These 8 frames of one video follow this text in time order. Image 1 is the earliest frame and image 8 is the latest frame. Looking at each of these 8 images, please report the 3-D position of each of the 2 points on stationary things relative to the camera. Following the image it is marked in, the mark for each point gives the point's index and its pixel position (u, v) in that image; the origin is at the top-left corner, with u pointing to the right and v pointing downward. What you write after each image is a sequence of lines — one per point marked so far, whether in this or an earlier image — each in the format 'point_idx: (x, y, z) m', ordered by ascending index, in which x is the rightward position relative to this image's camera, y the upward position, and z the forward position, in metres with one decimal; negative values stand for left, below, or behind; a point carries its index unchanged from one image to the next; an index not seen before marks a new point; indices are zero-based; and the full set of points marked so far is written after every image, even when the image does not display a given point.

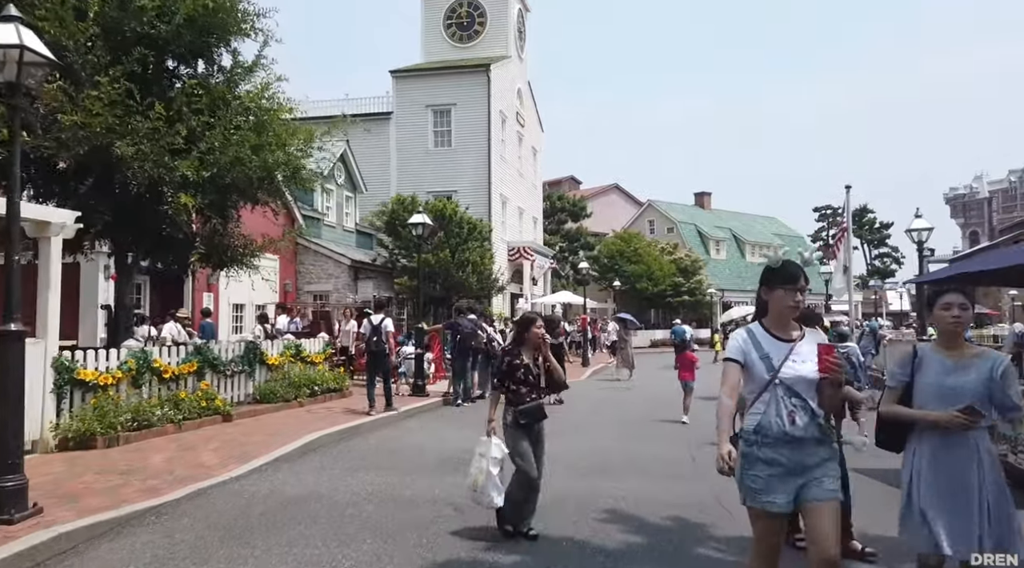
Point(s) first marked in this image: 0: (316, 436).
0: (-2.4, -1.9, +11.7) m
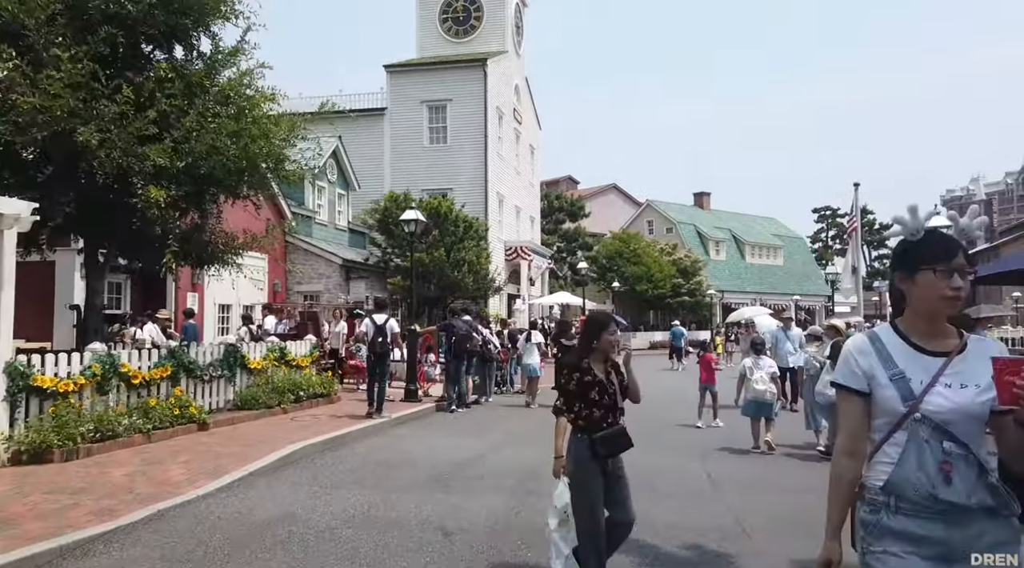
0: (-2.4, -1.9, +10.9) m
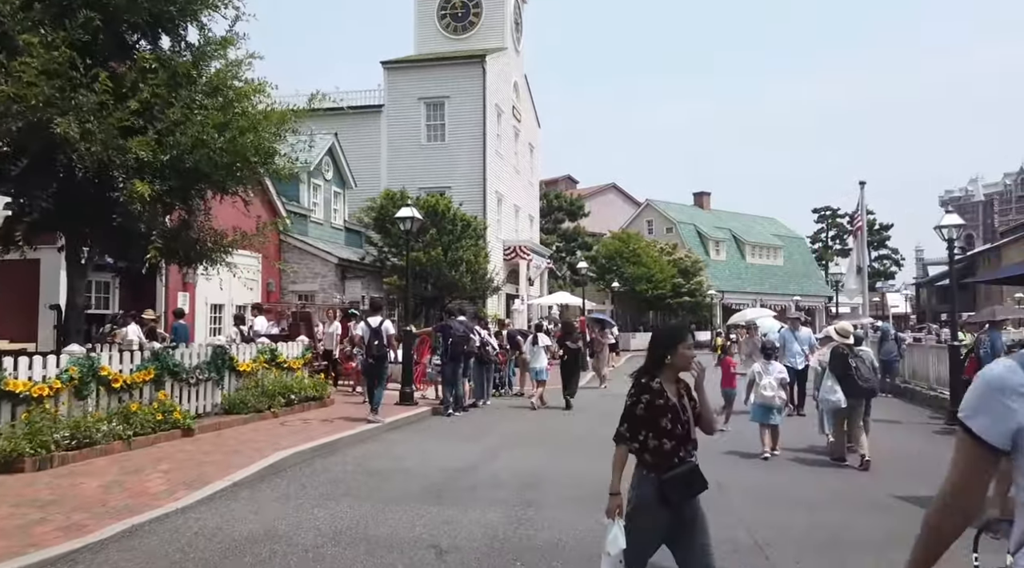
0: (-2.5, -1.8, +10.4) m
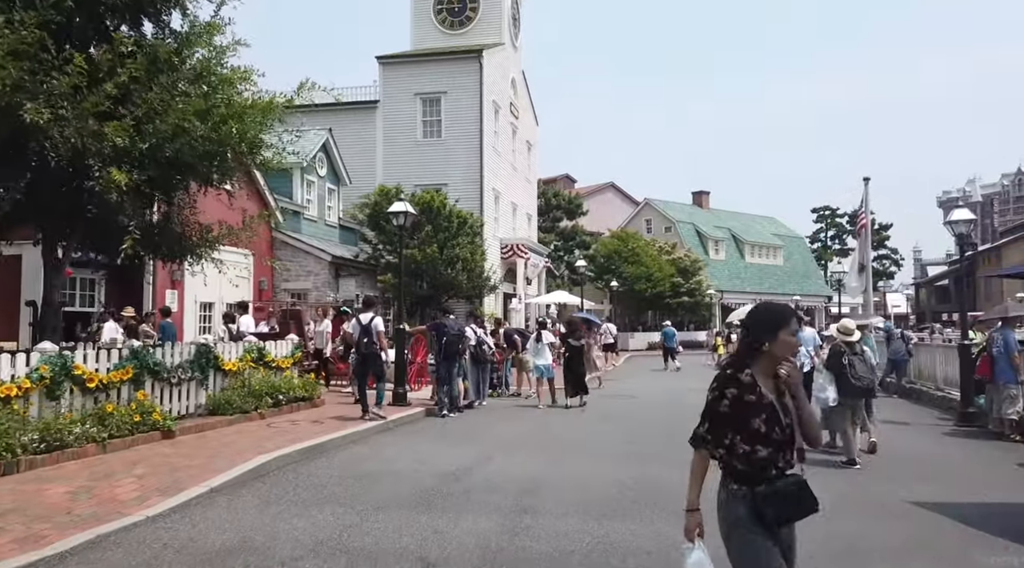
0: (-2.5, -1.8, +9.9) m
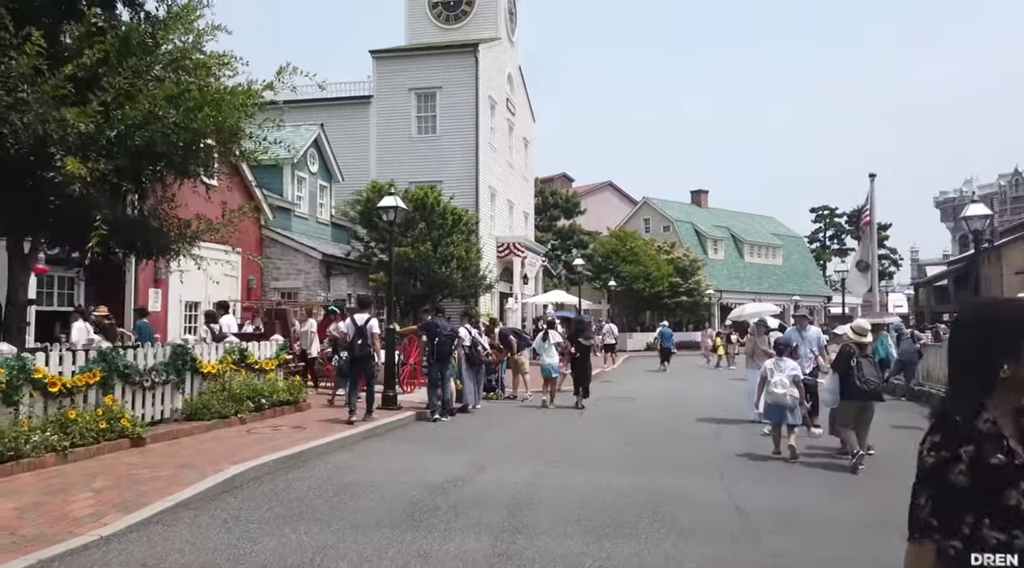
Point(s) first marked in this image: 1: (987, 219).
0: (-2.6, -1.8, +9.2) m
1: (+8.9, +1.2, +18.2) m
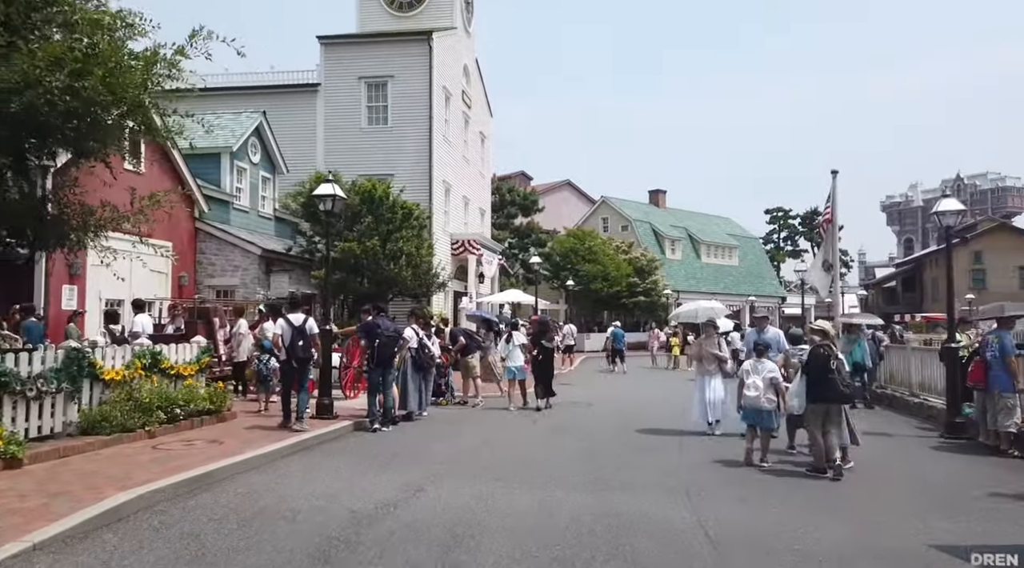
0: (-3.1, -1.7, +7.7) m
1: (+8.0, +1.2, +17.2) m
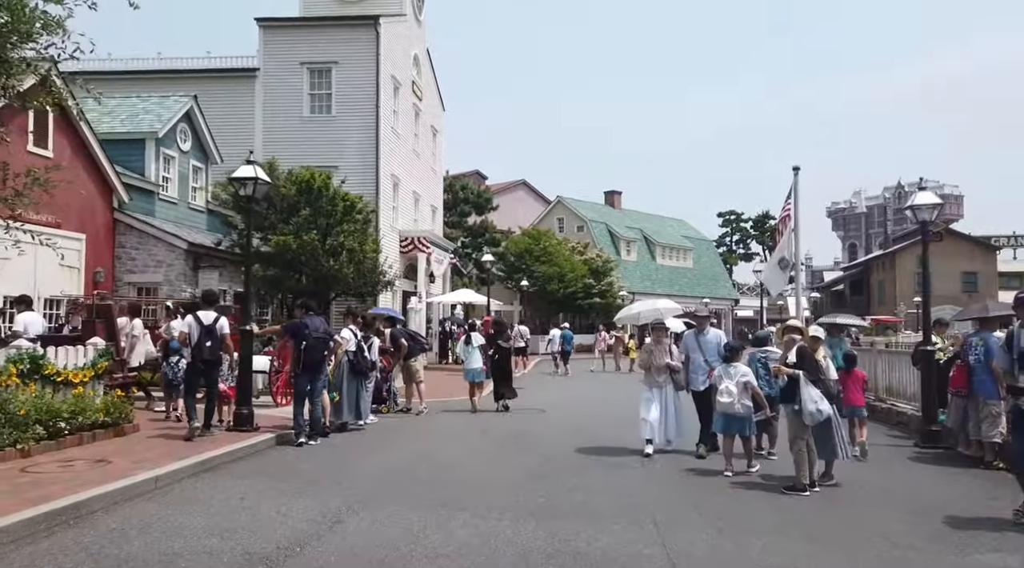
0: (-3.5, -1.6, +6.0) m
1: (+7.2, +1.3, +16.0) m
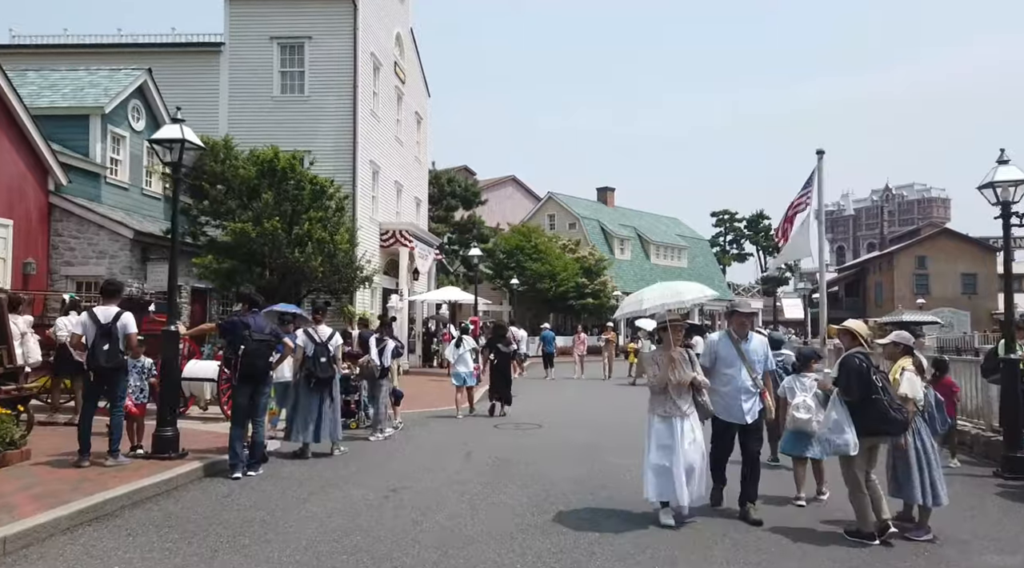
0: (-3.5, -1.5, +3.5) m
1: (+7.0, +1.3, +13.7) m
